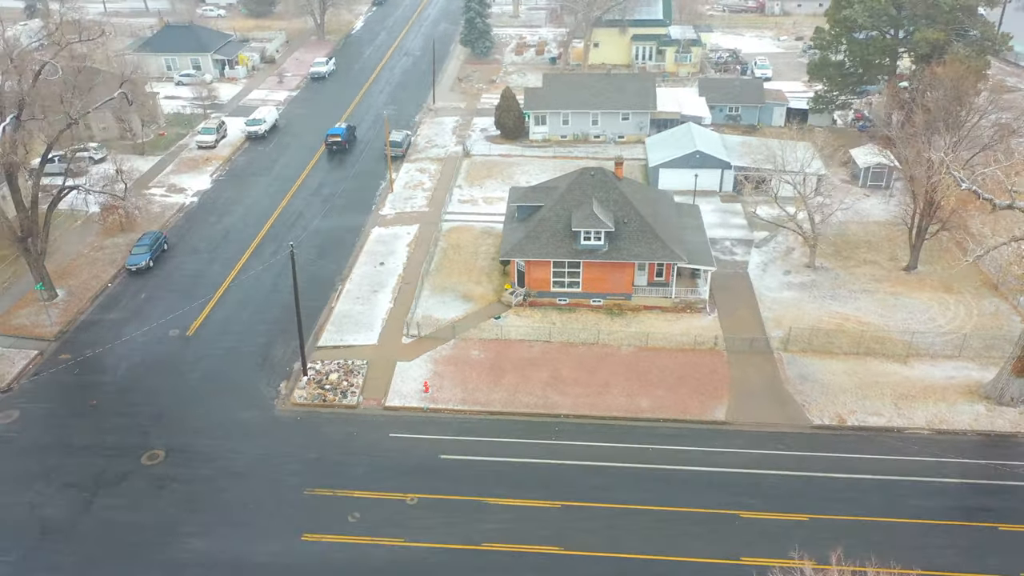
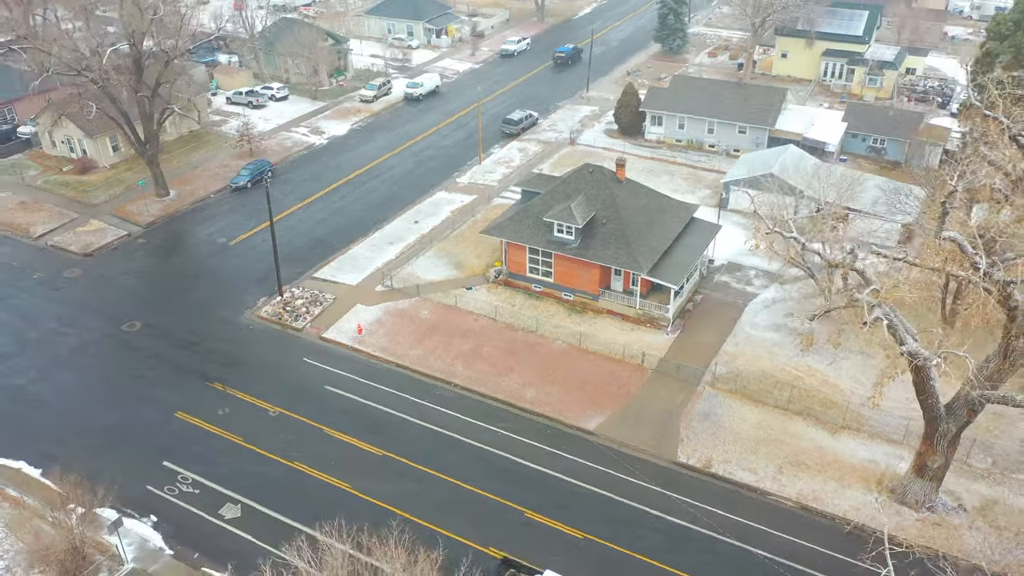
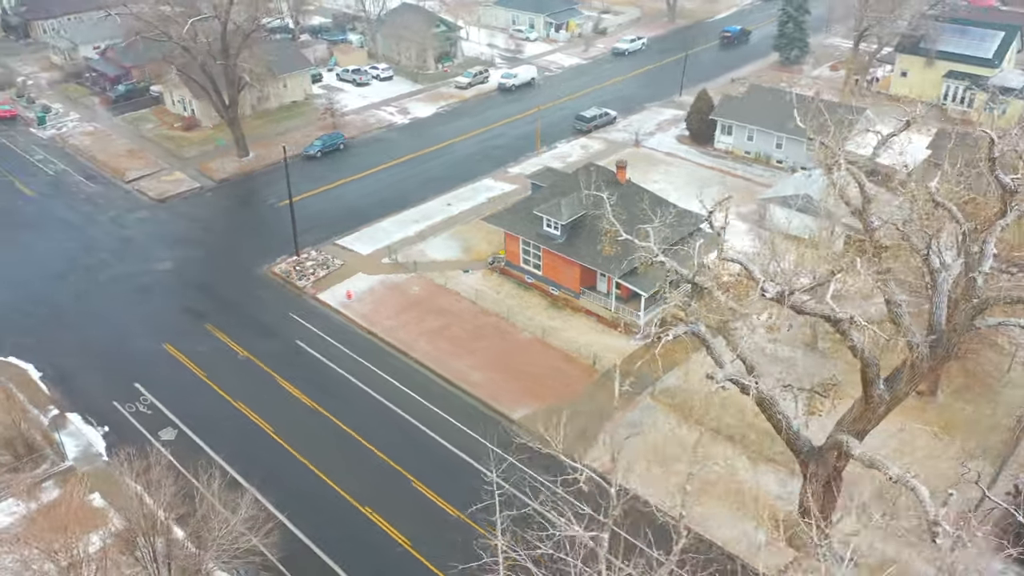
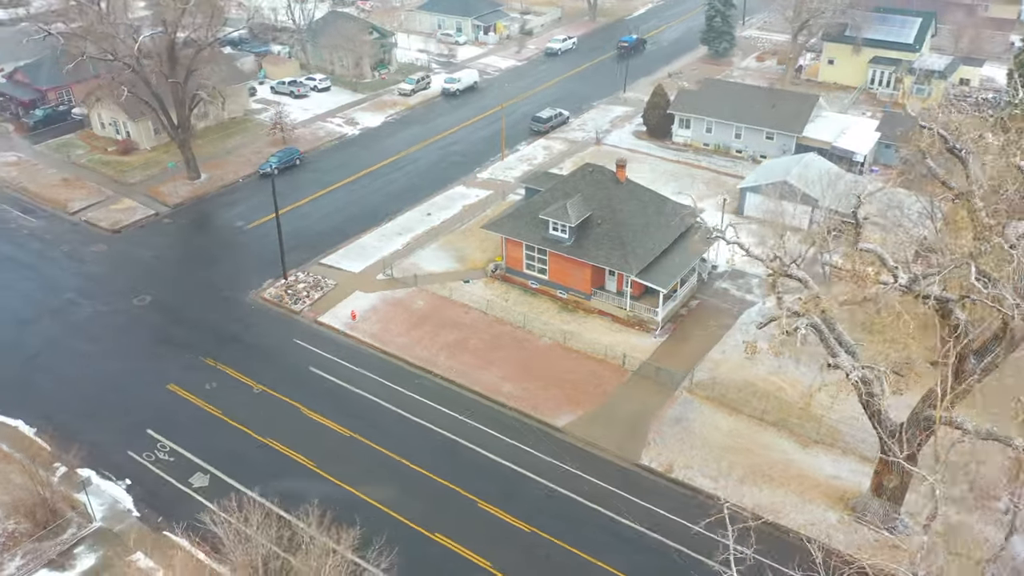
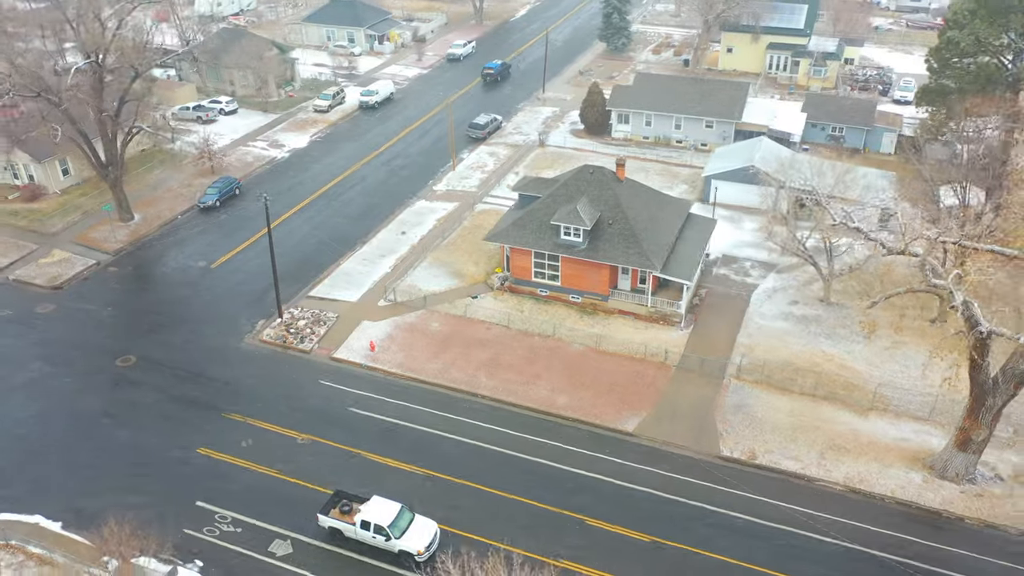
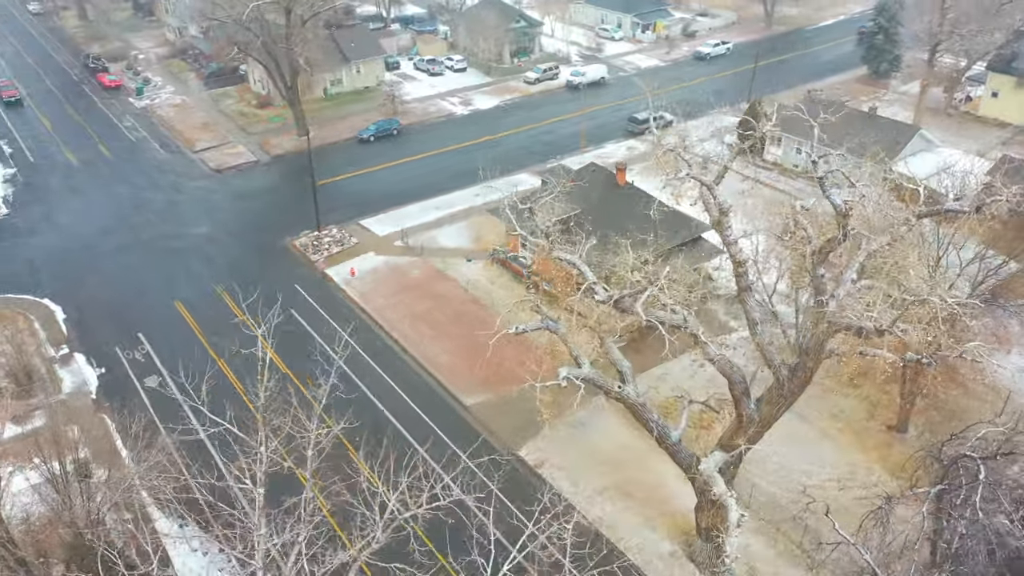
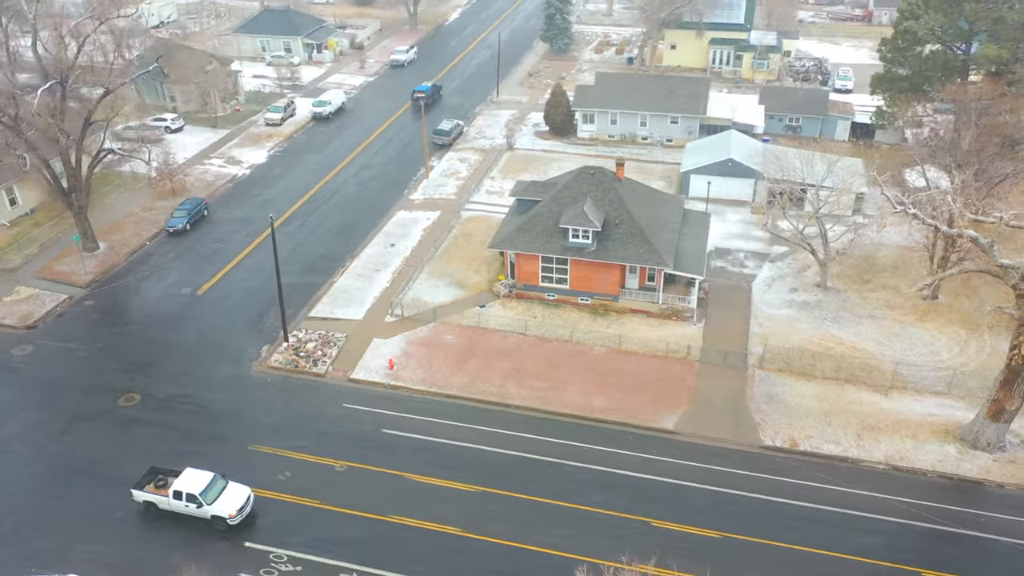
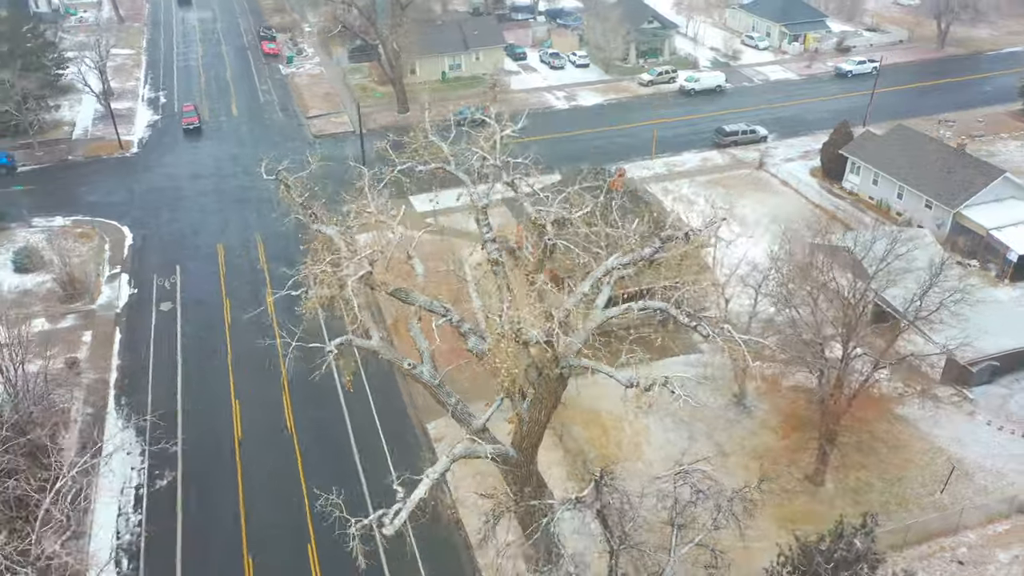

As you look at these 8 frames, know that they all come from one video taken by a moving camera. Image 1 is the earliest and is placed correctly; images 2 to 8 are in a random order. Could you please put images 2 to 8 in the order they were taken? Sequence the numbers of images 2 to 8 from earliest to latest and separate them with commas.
7, 5, 2, 4, 3, 6, 8
